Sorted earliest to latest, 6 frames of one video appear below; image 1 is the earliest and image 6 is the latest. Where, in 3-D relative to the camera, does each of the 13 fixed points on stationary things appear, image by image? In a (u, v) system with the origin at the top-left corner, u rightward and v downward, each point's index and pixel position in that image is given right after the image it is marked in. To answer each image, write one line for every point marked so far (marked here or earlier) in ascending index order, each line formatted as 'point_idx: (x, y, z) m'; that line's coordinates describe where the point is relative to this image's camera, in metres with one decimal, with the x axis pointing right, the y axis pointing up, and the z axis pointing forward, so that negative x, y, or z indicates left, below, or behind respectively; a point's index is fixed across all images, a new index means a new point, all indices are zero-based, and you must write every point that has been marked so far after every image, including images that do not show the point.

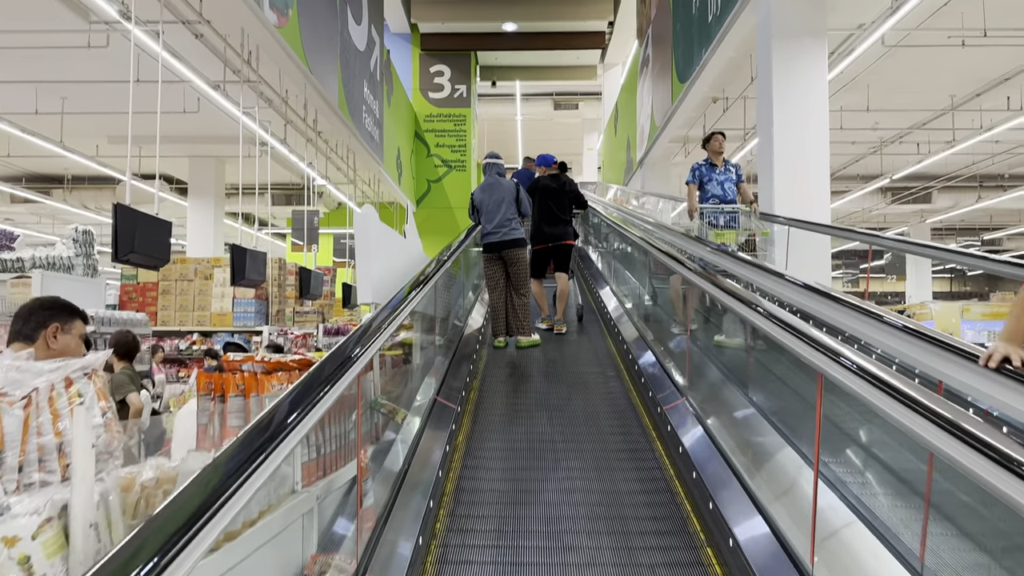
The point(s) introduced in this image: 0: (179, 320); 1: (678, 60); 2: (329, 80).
0: (-3.4, -0.3, +7.9) m
1: (+1.8, +2.5, +8.5) m
2: (-1.9, +2.2, +8.4) m
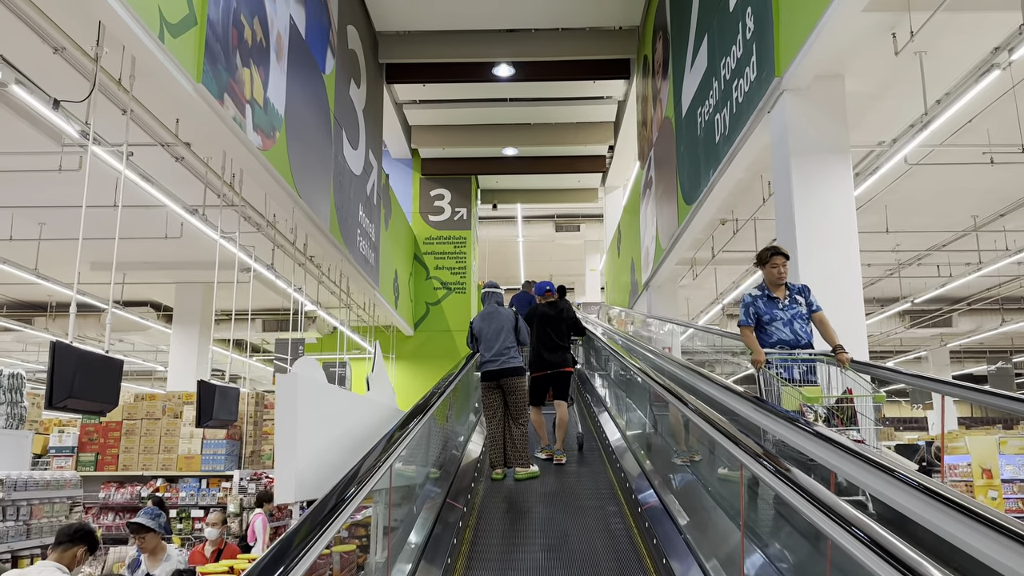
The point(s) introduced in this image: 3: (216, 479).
0: (-3.4, -1.6, +7.2) m
1: (+1.8, +1.1, +8.1) m
2: (-2.0, +0.8, +8.0) m
3: (-2.7, -1.8, +7.2) m
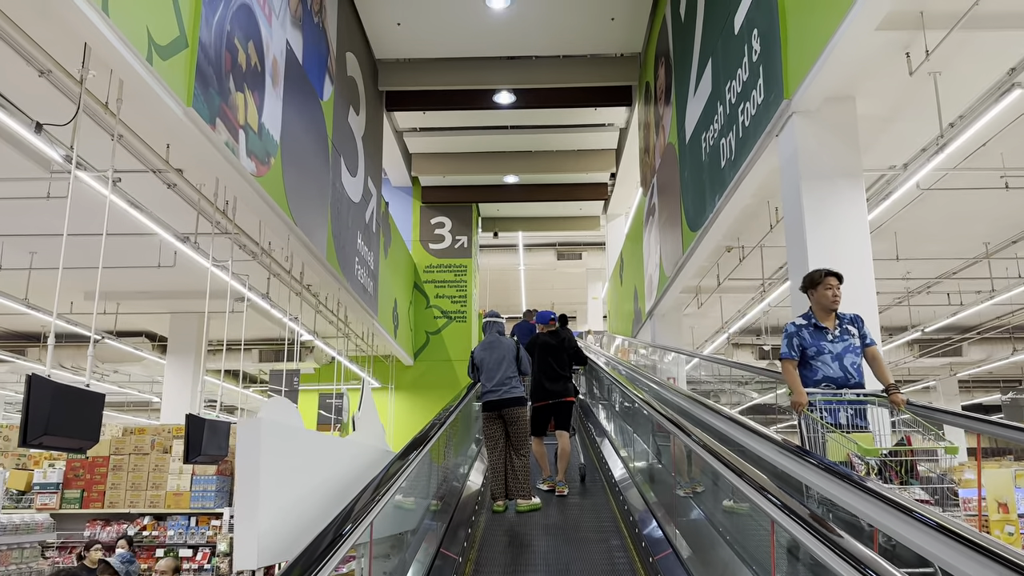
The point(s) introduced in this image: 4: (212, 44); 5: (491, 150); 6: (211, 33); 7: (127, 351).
0: (-3.4, -1.9, +6.9) m
1: (+1.8, +0.8, +7.9) m
2: (-2.0, +0.6, +7.8) m
3: (-2.7, -2.0, +7.0) m
4: (-2.1, +1.7, +5.4) m
5: (-0.4, +2.5, +14.4) m
6: (-2.1, +1.7, +5.4) m
7: (-5.7, -0.9, +11.6) m
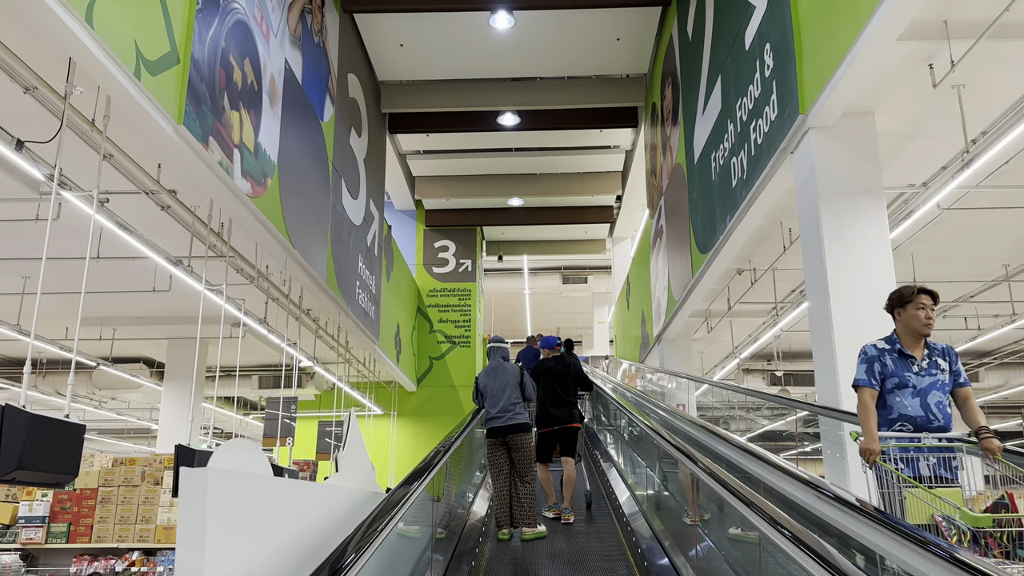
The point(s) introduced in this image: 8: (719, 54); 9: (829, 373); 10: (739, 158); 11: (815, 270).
0: (-3.3, -2.1, +6.6) m
1: (+1.8, +0.6, +7.7) m
2: (-1.9, +0.3, +7.6) m
3: (-2.7, -2.2, +6.7) m
4: (-2.0, +1.5, +5.2) m
5: (-0.3, +2.1, +14.3) m
6: (-2.0, +1.6, +5.2) m
7: (-5.6, -1.3, +11.4) m
8: (+1.8, +2.0, +6.8) m
9: (+1.8, -0.5, +4.5) m
10: (+1.8, +1.0, +6.1) m
11: (+1.8, +0.1, +4.7) m
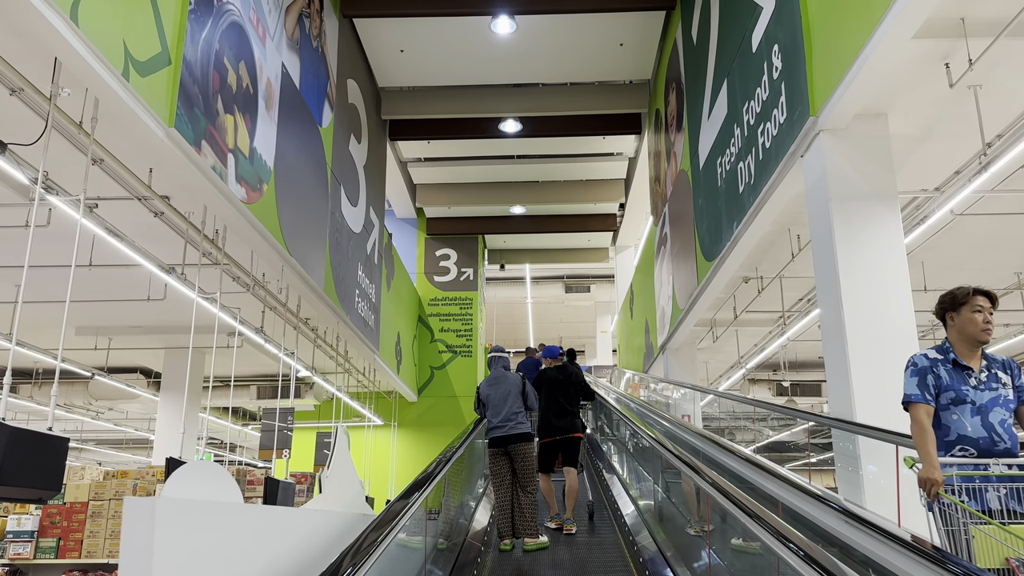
0: (-3.3, -2.2, +6.5) m
1: (+1.8, +0.5, +7.6) m
2: (-1.9, +0.2, +7.5) m
3: (-2.7, -2.3, +6.5) m
4: (-2.0, +1.5, +5.1) m
5: (-0.3, +1.9, +14.1) m
6: (-2.0, +1.5, +5.1) m
7: (-5.6, -1.4, +11.2) m
8: (+1.8, +2.0, +6.7) m
9: (+1.8, -0.5, +4.4) m
10: (+1.8, +0.9, +6.0) m
11: (+1.8, +0.1, +4.6) m
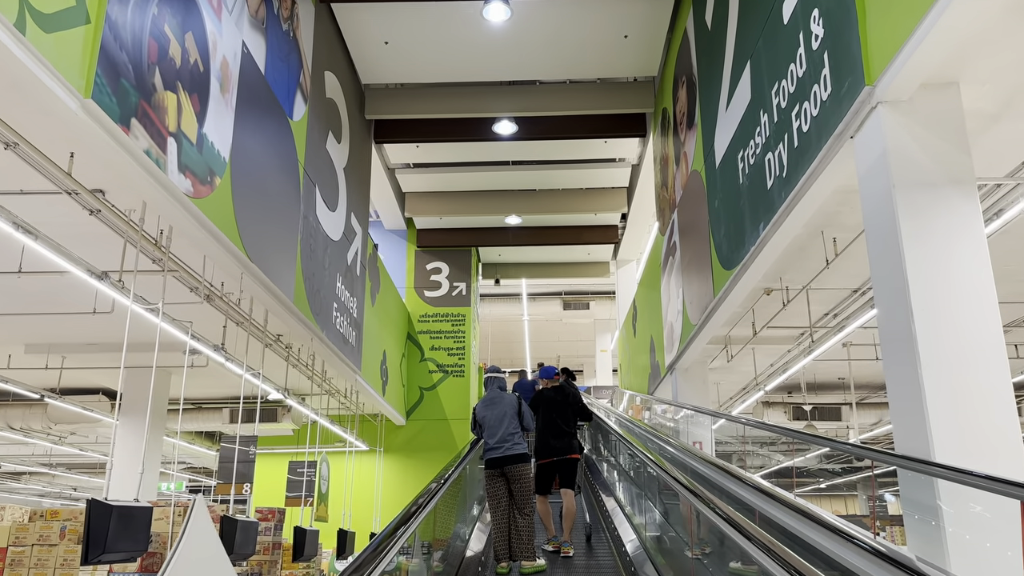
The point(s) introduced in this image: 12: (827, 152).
0: (-3.4, -2.2, +5.5) m
1: (+1.8, +0.4, +6.7) m
2: (-2.0, +0.1, +6.6) m
3: (-2.7, -2.4, +5.6) m
4: (-2.1, +1.4, +4.2) m
5: (-0.4, +1.7, +13.3) m
6: (-2.1, +1.5, +4.2) m
7: (-5.7, -1.6, +10.3) m
8: (+1.8, +1.9, +5.8) m
9: (+1.8, -0.6, +3.5) m
10: (+1.7, +0.9, +5.1) m
11: (+1.8, 0.0, +3.7) m
12: (+1.7, +0.7, +4.3) m
